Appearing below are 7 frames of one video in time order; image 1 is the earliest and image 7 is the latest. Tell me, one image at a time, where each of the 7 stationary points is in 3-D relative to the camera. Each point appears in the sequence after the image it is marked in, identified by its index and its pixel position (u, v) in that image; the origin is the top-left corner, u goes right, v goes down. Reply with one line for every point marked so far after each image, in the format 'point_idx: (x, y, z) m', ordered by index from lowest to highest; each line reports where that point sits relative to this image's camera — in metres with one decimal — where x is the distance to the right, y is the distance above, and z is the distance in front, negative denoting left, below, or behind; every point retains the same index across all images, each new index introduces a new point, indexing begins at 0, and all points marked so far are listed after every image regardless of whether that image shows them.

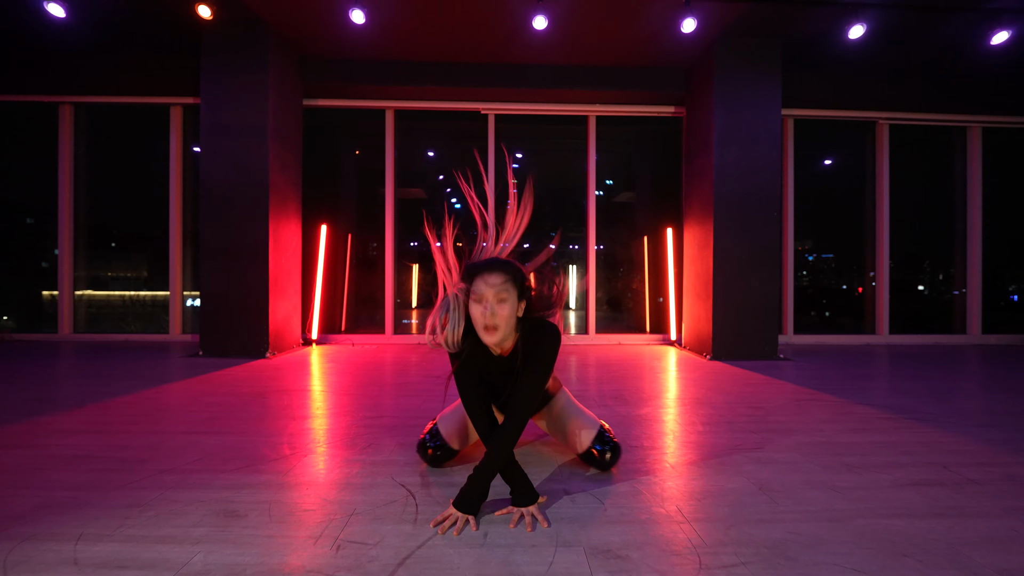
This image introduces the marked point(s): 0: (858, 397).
0: (+2.9, -0.9, +3.6) m
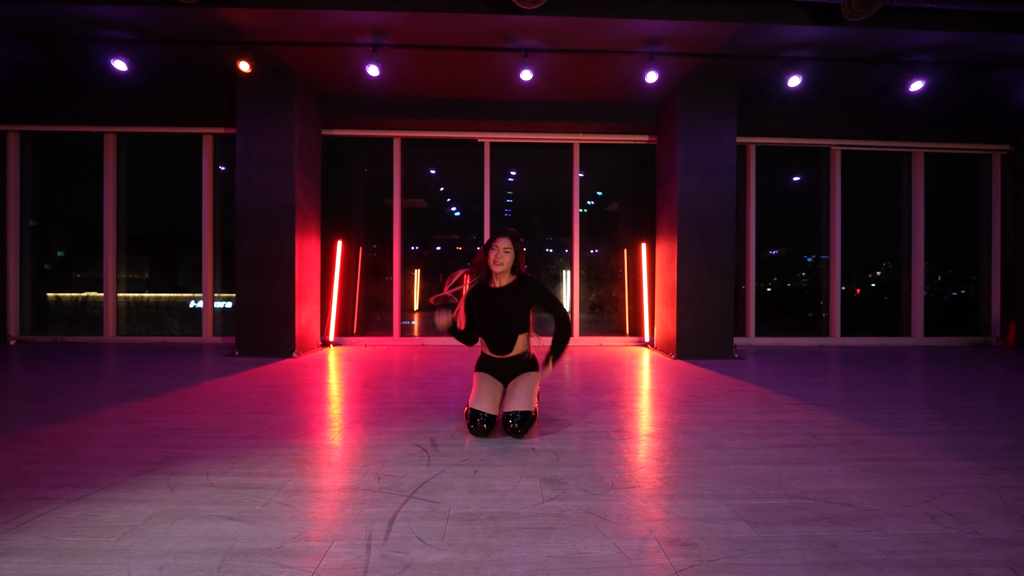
0: (+2.8, -1.0, +4.3) m
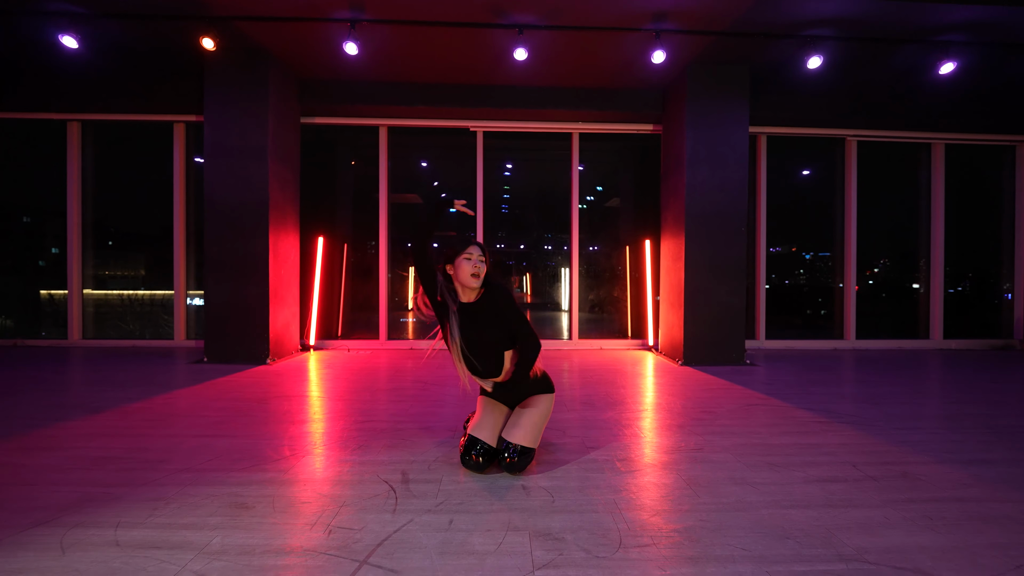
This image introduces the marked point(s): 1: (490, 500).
0: (+2.8, -1.0, +3.9) m
1: (-0.1, -1.0, +1.9) m
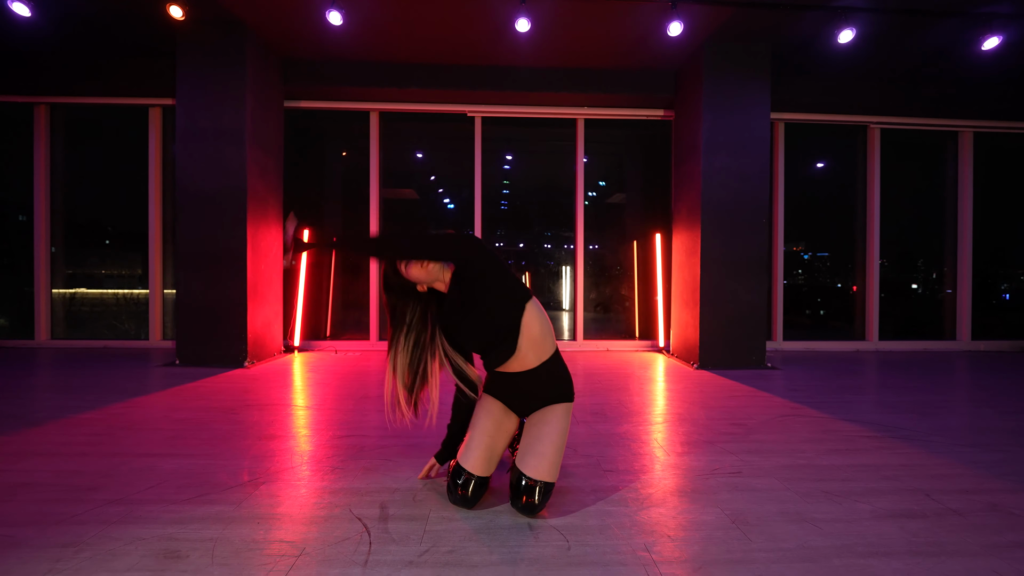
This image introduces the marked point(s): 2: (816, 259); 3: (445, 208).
0: (+2.8, -1.0, +3.5) m
1: (-0.1, -0.9, +1.5) m
2: (+4.8, +0.5, +6.1) m
3: (-0.8, +1.2, +5.7) m
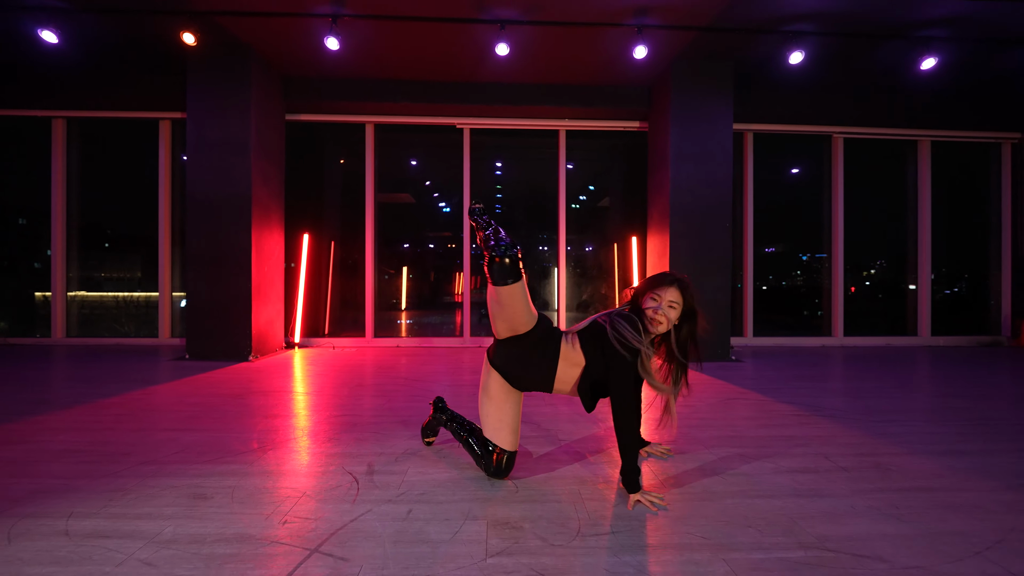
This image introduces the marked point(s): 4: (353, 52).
0: (+2.6, -1.0, +3.9) m
1: (-0.3, -0.9, +1.9) m
2: (+4.6, +0.5, +6.5) m
3: (-1.0, +1.2, +6.1) m
4: (-1.8, +2.6, +4.7) m
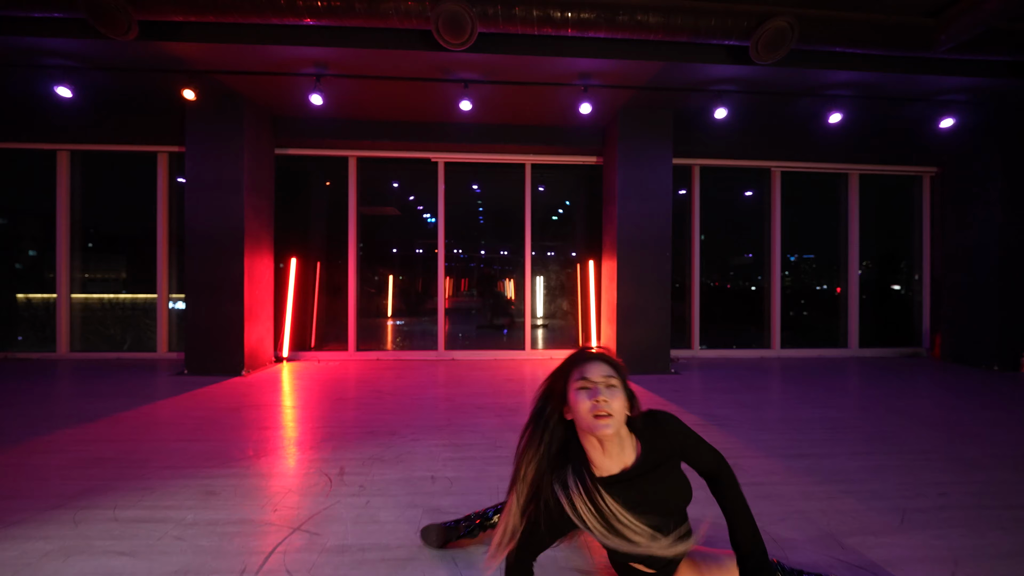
0: (+2.2, -1.3, +4.6) m
1: (-0.7, -1.2, +2.5) m
2: (+4.1, +0.2, +7.2) m
3: (-1.5, +0.9, +6.7) m
4: (-2.2, +2.4, +5.3) m
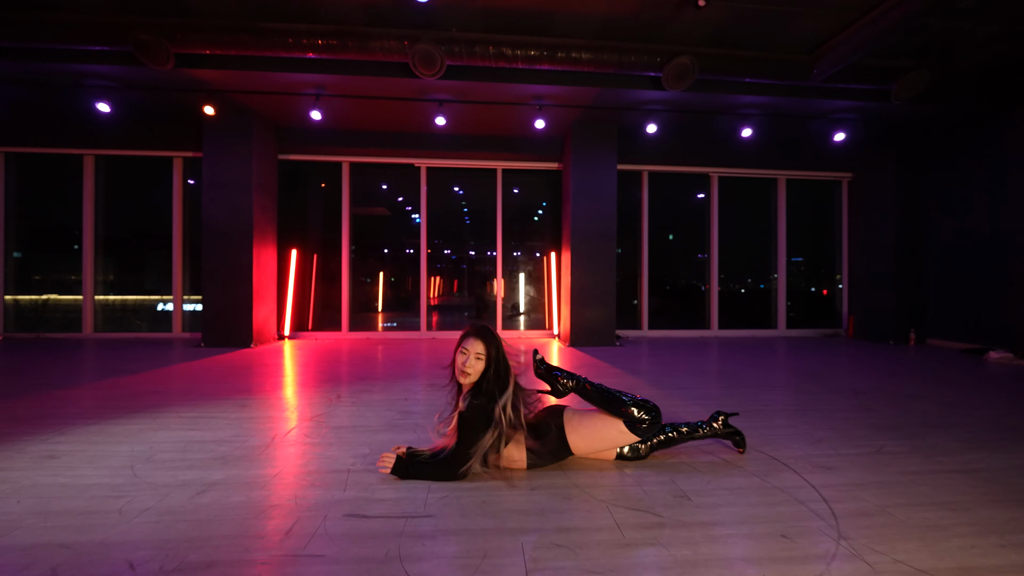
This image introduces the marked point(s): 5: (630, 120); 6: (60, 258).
0: (+1.7, -1.1, +5.6) m
1: (-1.1, -1.0, +3.5) m
2: (+3.6, +0.4, +8.3) m
3: (-2.0, +1.1, +7.7) m
4: (-2.7, +2.6, +6.3) m
5: (+1.8, +2.5, +6.4) m
6: (-7.9, +0.5, +7.4) m
